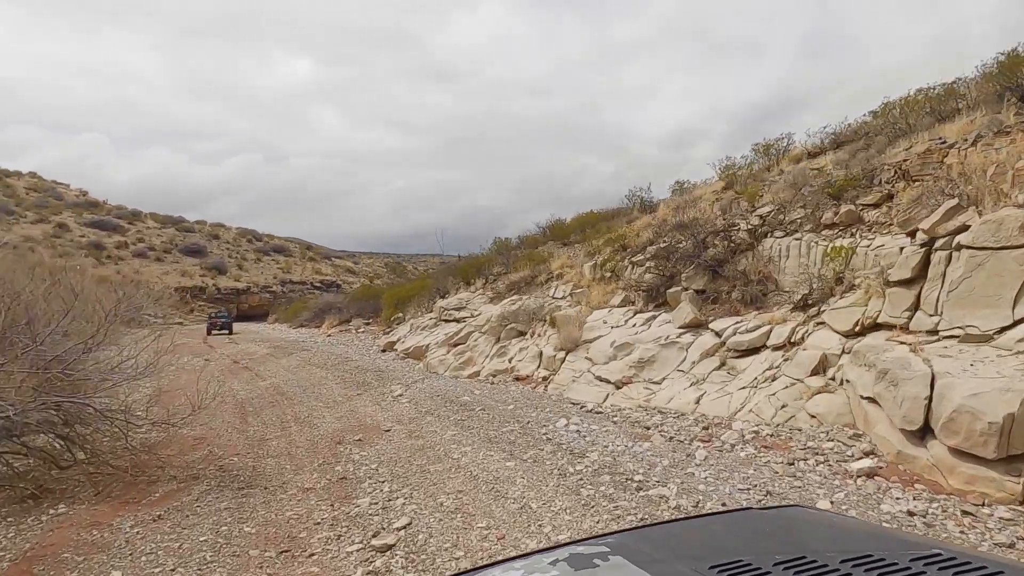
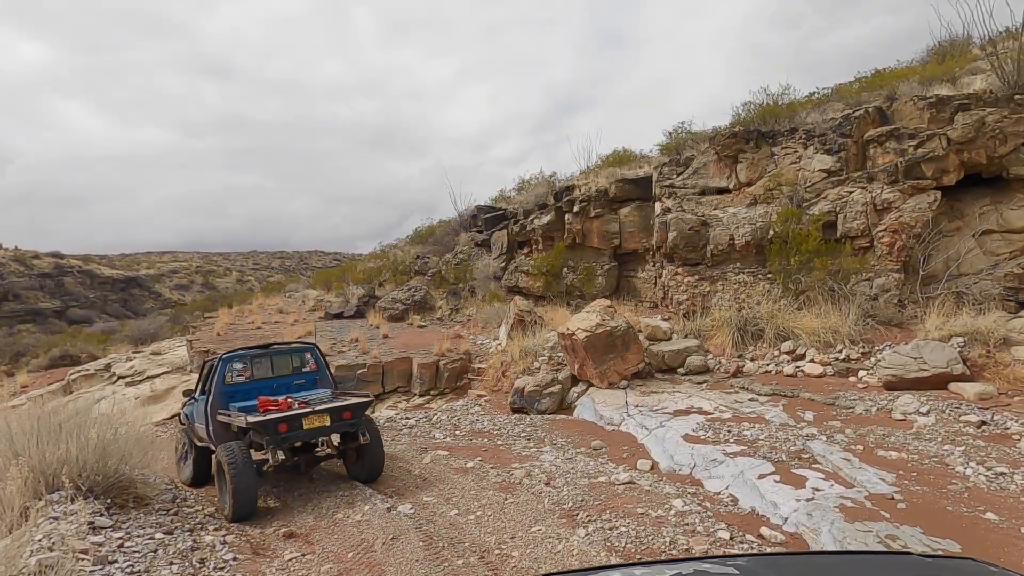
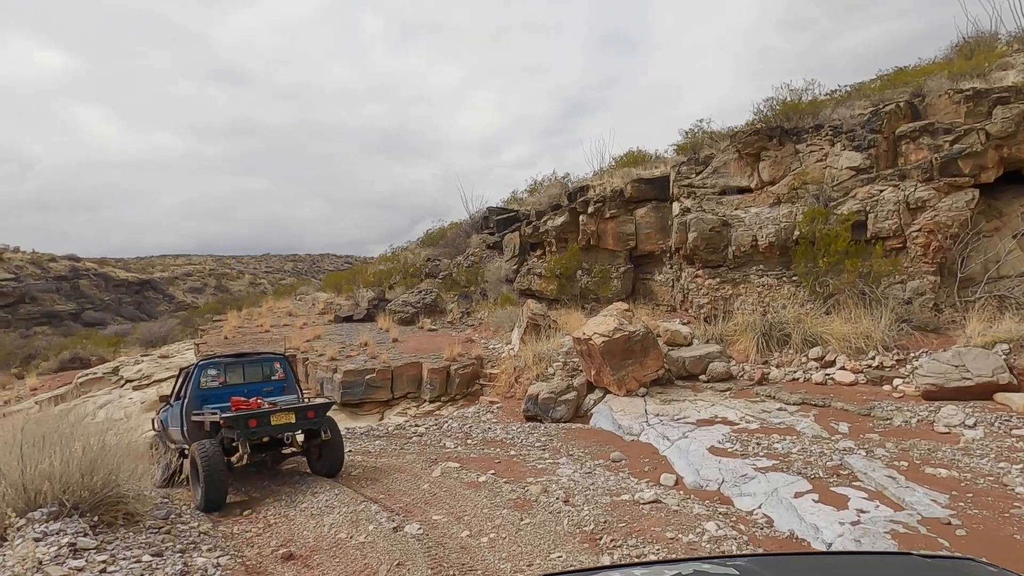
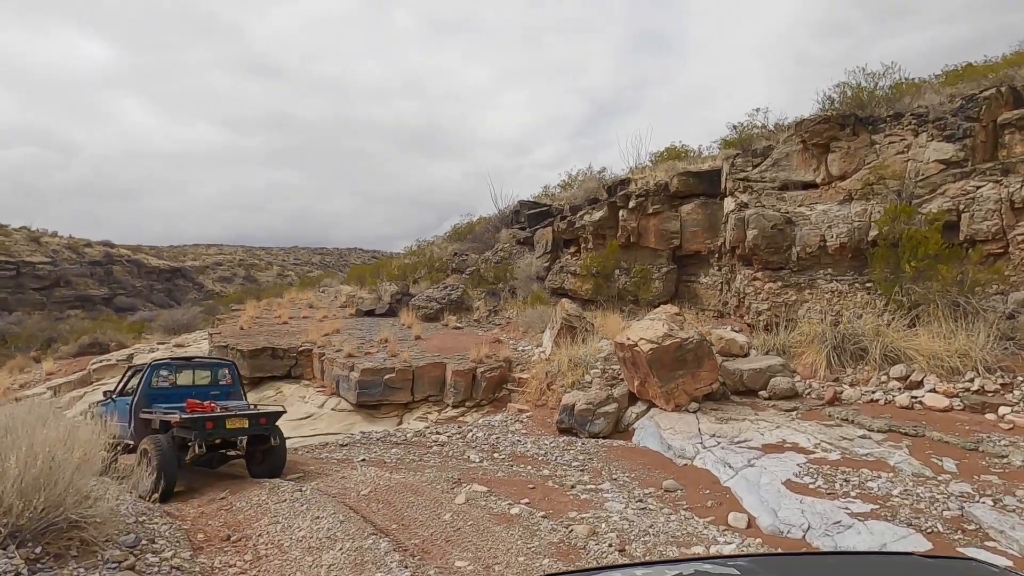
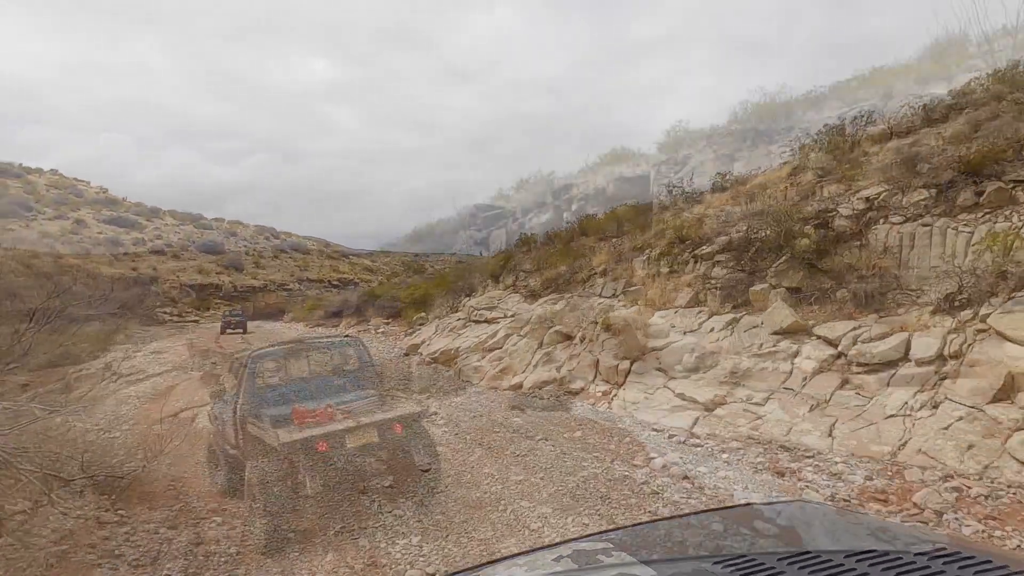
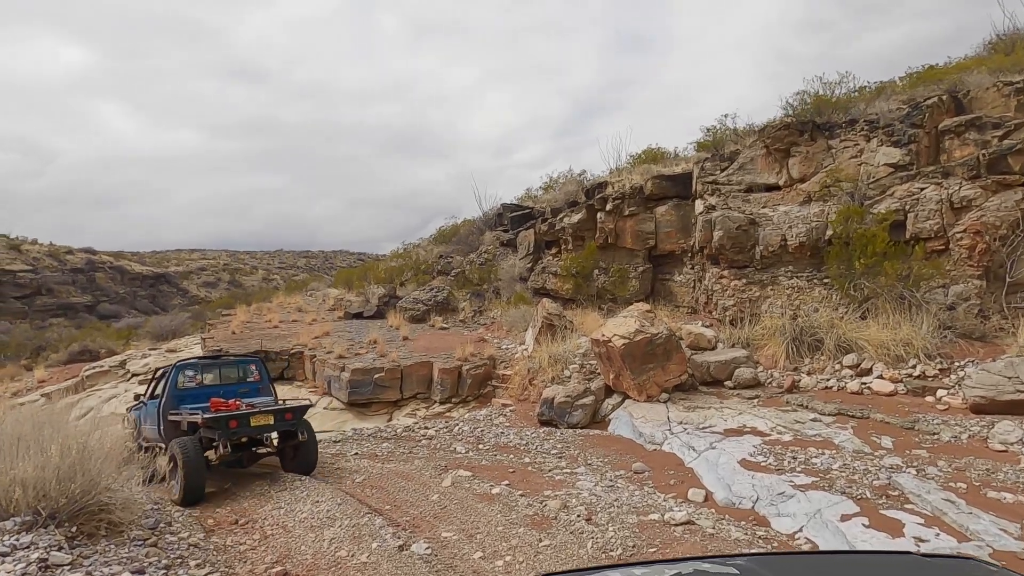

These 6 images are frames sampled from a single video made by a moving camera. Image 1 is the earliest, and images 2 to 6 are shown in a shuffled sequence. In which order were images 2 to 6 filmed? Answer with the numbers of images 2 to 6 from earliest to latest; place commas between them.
5, 2, 3, 6, 4
